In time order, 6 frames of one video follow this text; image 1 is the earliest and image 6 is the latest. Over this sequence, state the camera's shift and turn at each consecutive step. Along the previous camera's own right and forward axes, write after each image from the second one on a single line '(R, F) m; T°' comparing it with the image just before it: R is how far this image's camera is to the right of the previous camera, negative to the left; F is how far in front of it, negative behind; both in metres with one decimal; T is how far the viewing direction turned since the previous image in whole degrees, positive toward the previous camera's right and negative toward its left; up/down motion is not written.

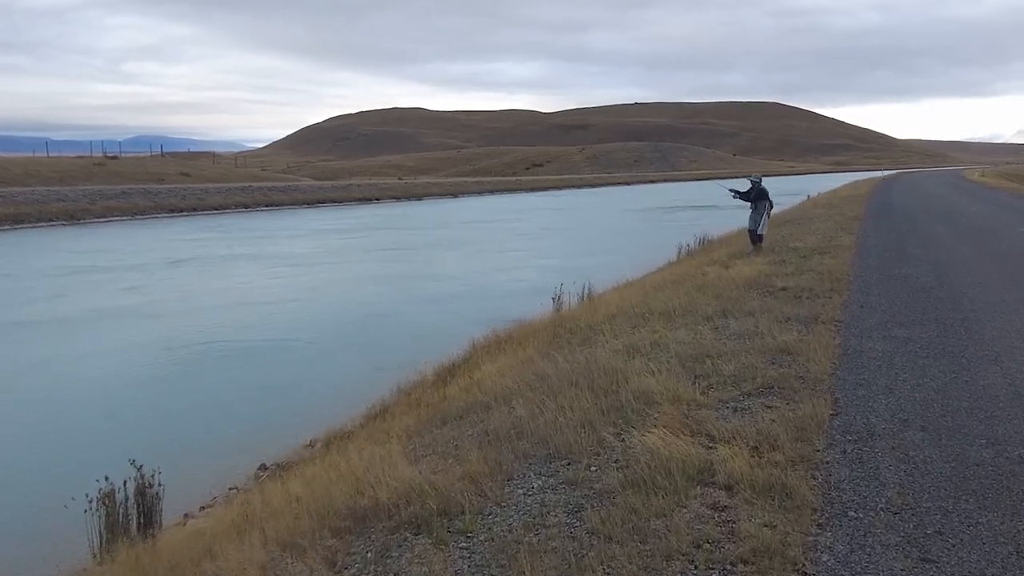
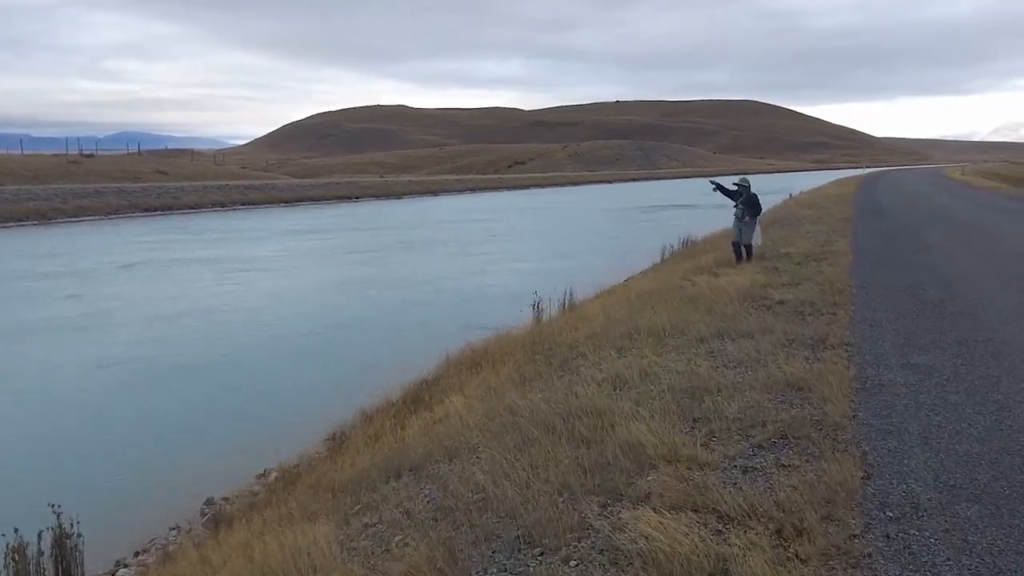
(+0.1, +0.8) m; +1°
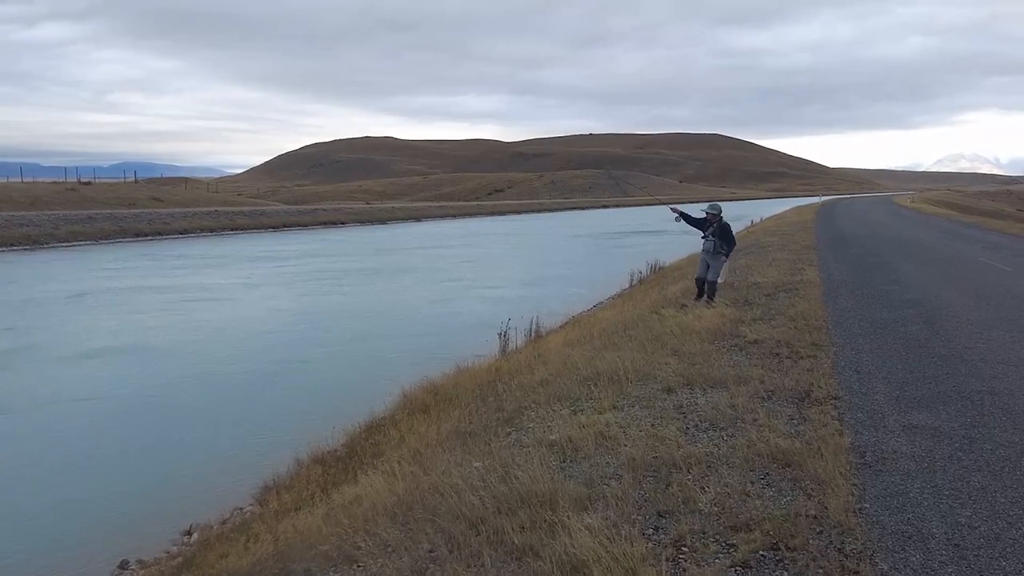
(+0.3, +1.0) m; +2°
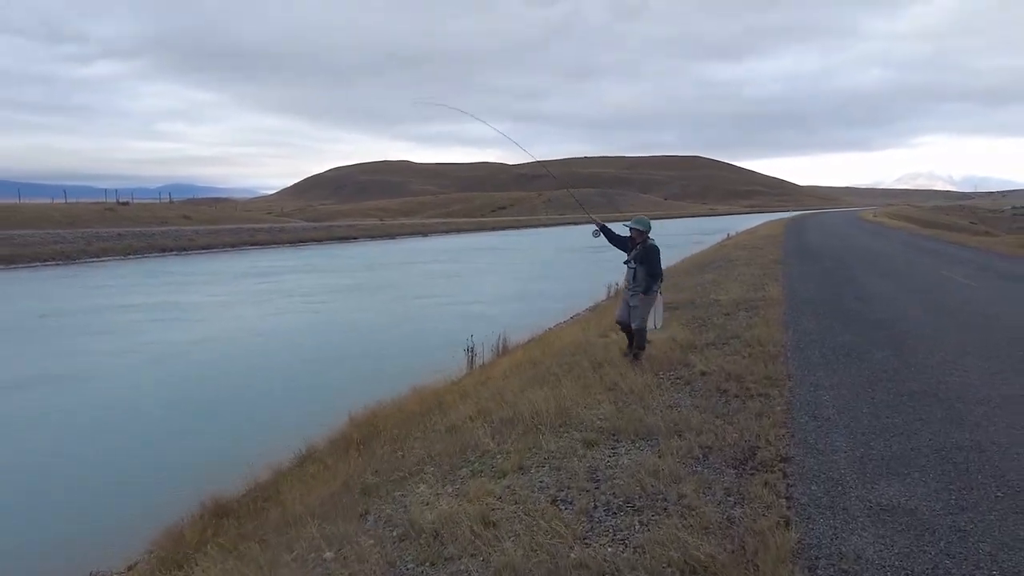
(+0.7, +1.3) m; +2°
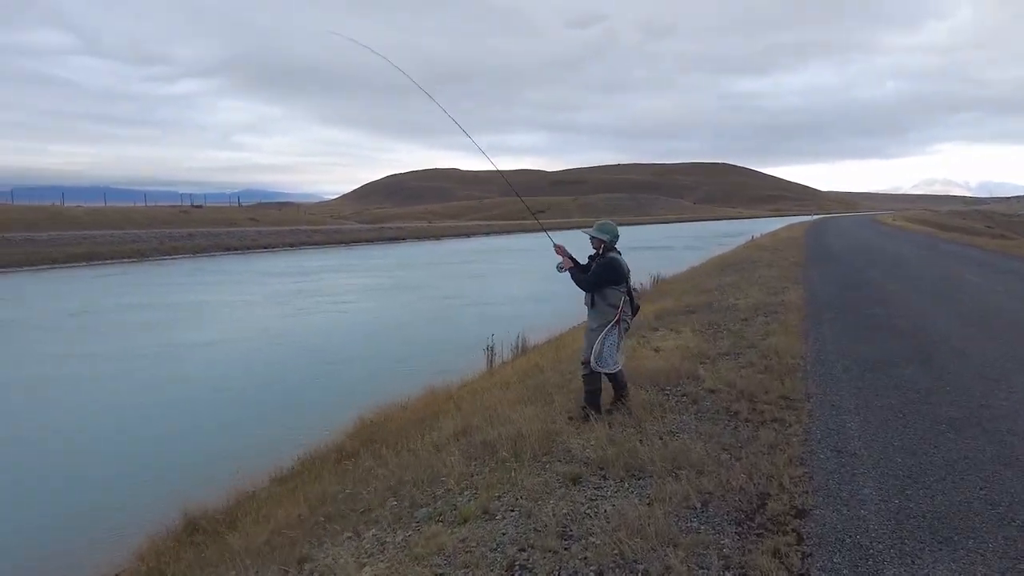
(+0.3, +0.9) m; -2°
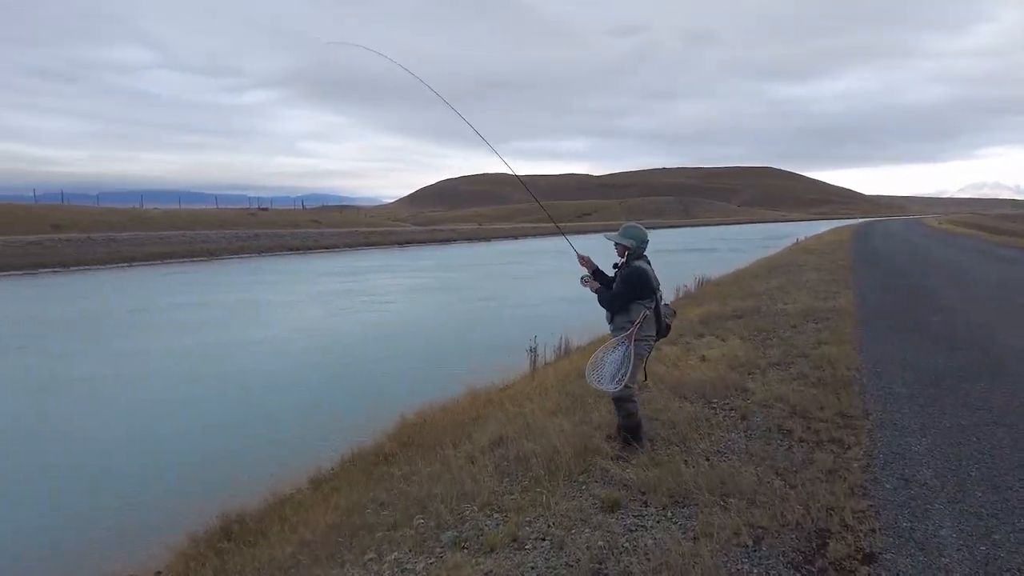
(+0.1, +0.4) m; -3°
